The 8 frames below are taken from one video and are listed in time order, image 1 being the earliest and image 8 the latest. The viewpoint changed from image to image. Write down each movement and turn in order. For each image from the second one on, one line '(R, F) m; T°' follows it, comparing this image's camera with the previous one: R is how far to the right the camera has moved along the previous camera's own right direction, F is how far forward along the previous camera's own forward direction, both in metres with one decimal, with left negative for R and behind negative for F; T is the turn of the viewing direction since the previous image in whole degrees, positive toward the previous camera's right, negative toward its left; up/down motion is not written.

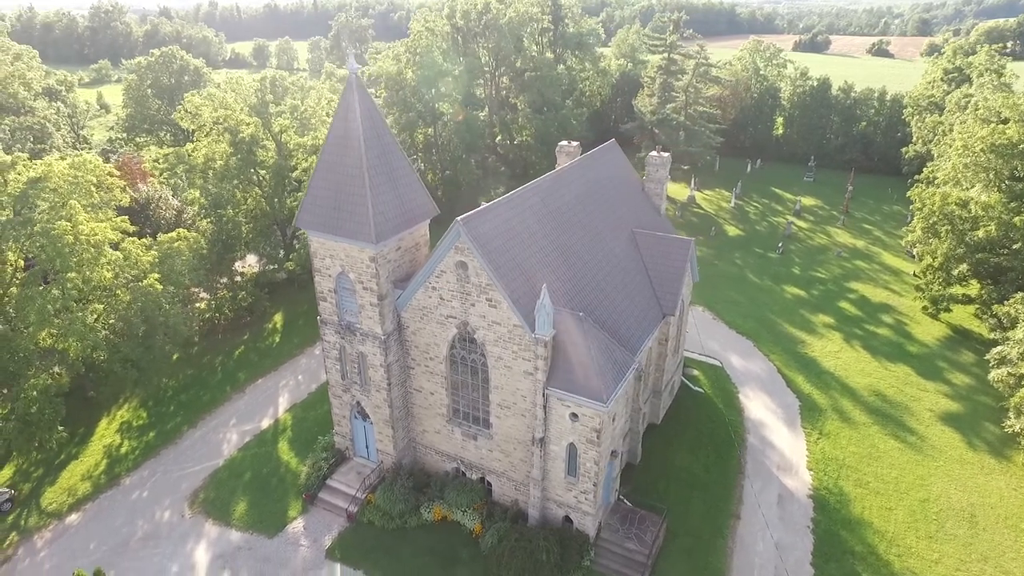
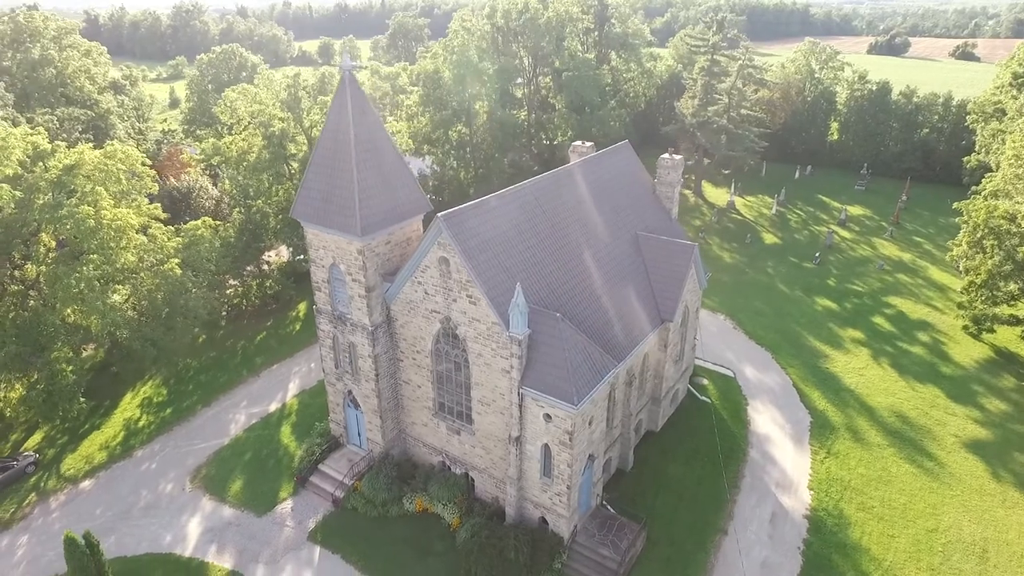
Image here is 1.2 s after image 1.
(+2.8, +0.1) m; -5°
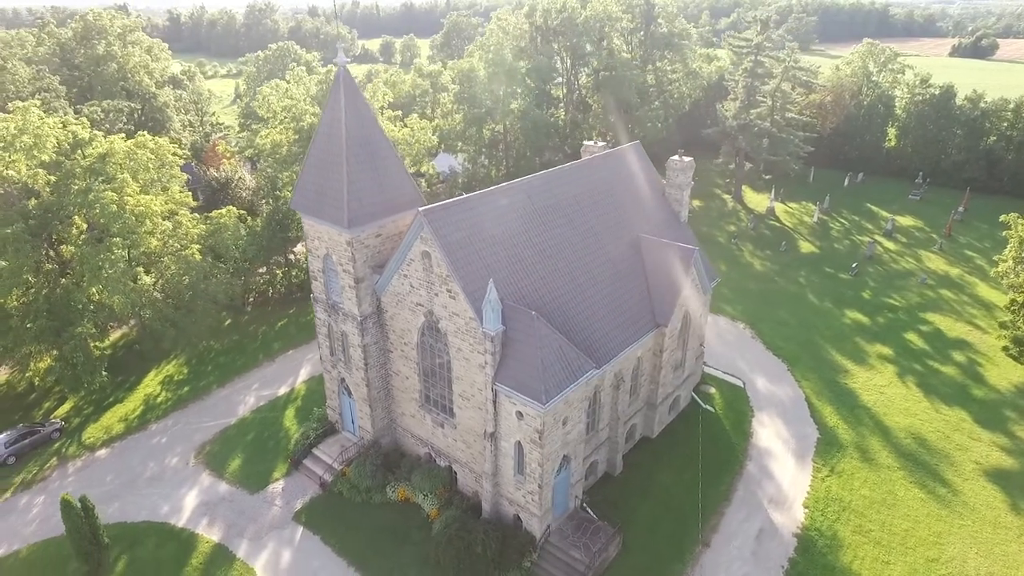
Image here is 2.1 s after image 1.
(+2.8, 0.0) m; -5°
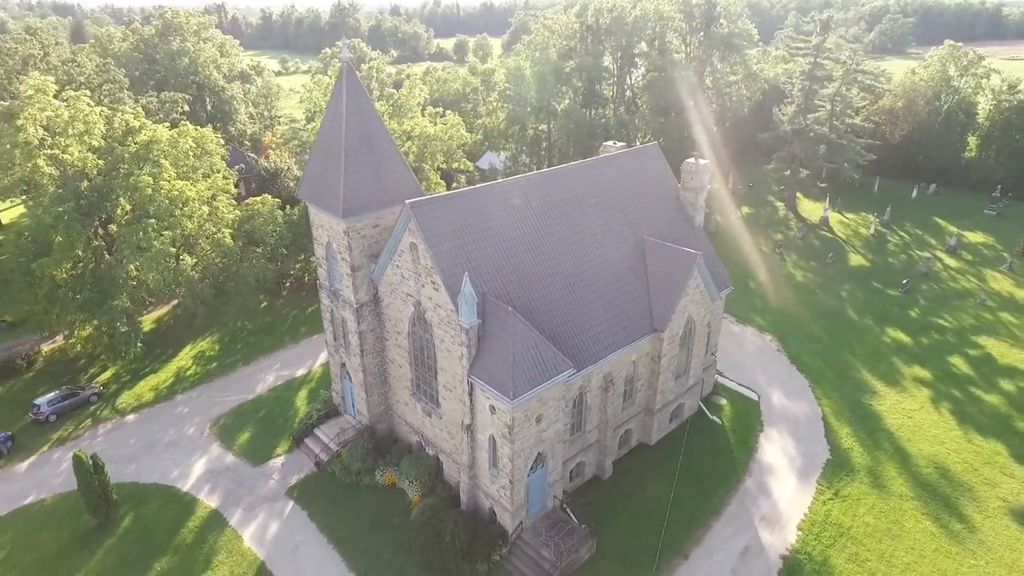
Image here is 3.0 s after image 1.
(+3.2, 0.0) m; -6°
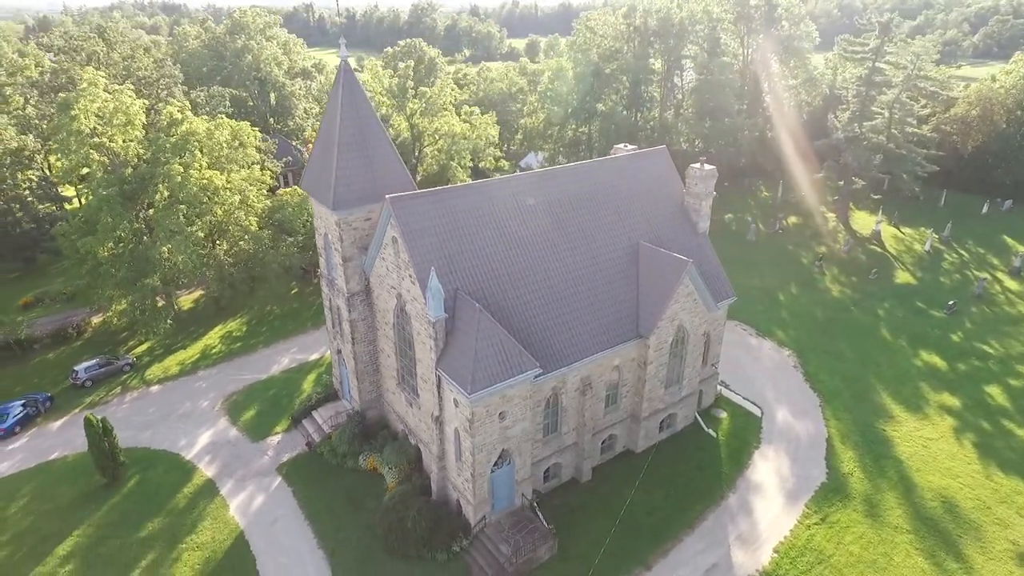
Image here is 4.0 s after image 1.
(+3.6, -0.1) m; -6°
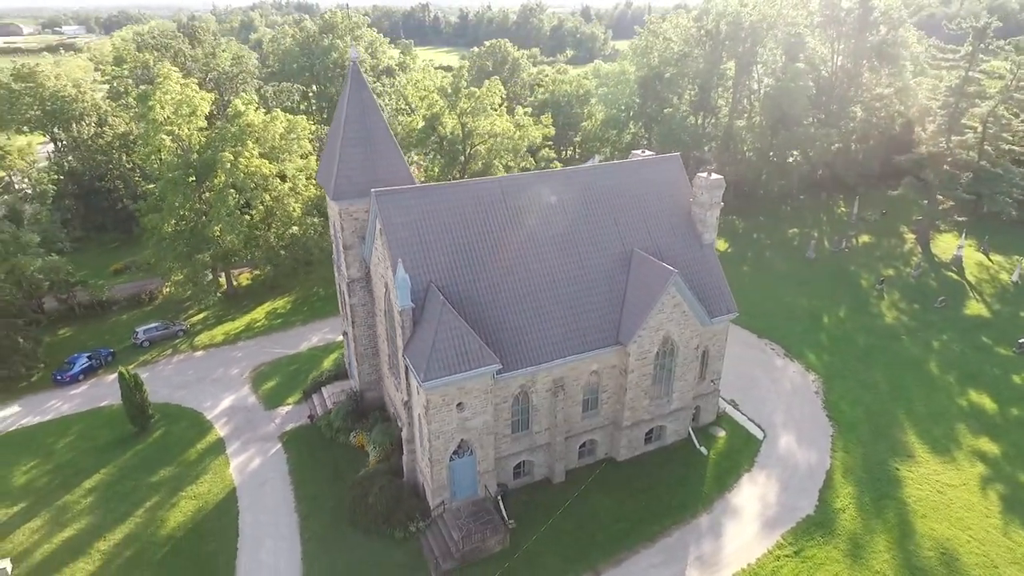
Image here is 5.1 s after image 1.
(+5.0, -0.2) m; -9°
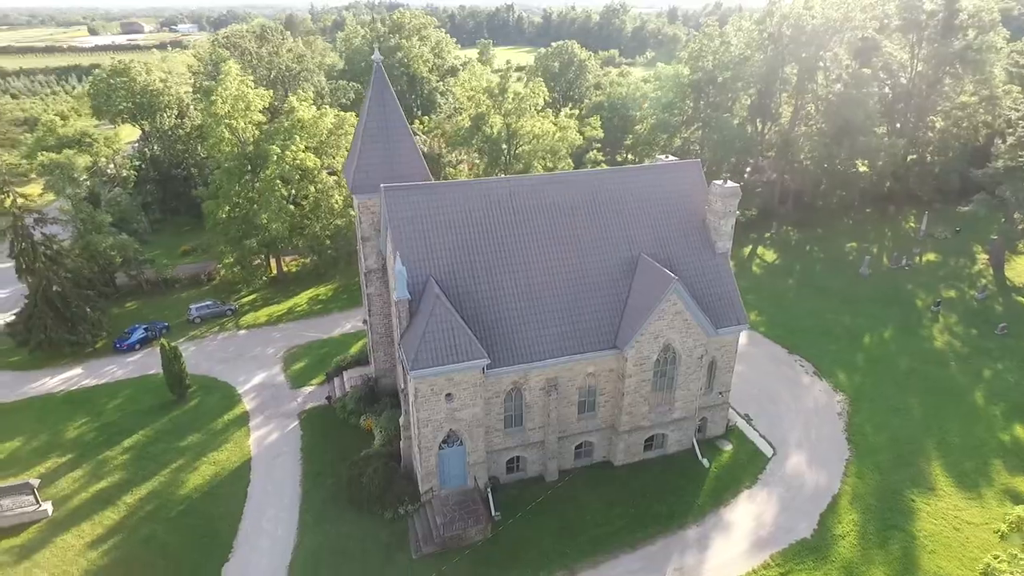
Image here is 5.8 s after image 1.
(+3.2, -0.4) m; -7°
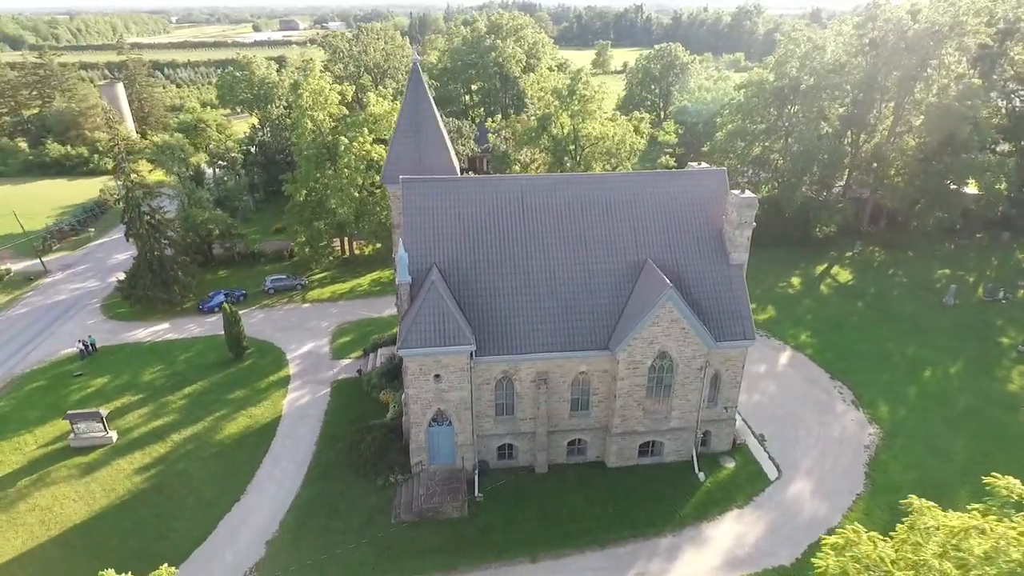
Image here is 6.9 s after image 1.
(+5.0, -0.6) m; -10°
